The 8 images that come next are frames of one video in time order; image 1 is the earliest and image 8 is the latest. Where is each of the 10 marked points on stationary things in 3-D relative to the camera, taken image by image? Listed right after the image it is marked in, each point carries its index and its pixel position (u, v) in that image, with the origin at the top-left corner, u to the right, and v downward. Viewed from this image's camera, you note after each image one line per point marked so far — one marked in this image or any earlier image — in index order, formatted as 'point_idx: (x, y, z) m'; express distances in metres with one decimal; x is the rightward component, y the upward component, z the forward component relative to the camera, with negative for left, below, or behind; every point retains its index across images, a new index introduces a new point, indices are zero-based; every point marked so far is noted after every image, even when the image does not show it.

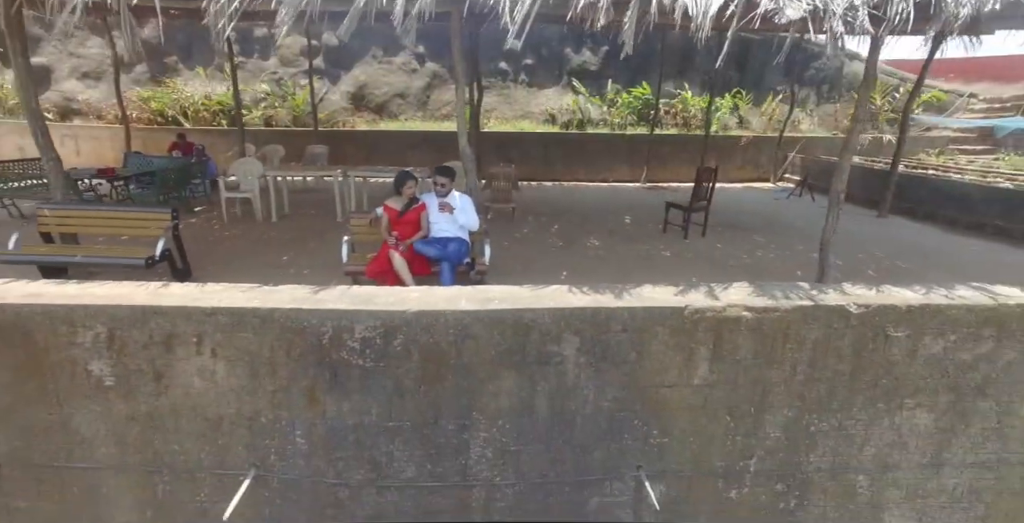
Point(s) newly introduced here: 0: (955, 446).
0: (+2.8, -1.2, +3.0) m
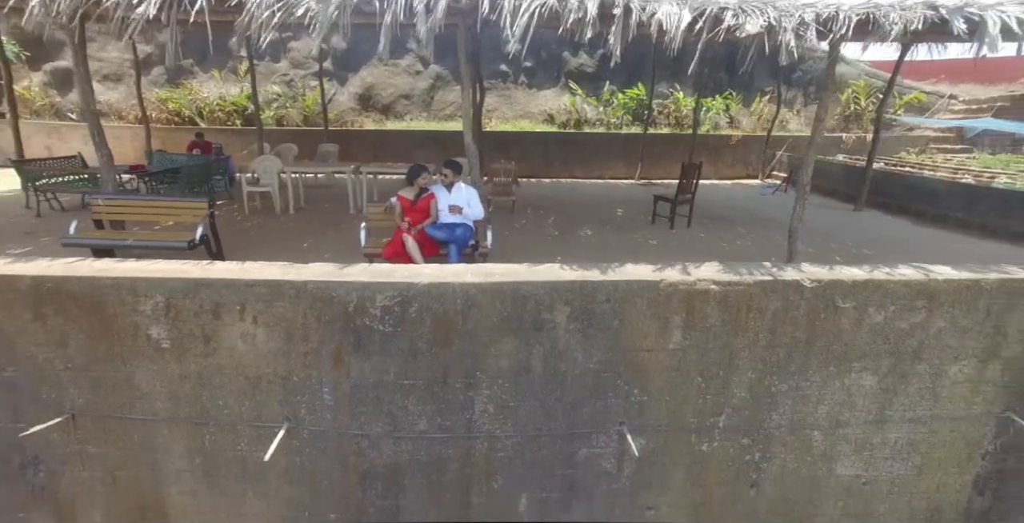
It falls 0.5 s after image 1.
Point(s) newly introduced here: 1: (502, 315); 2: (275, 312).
0: (+2.8, -1.0, +3.4) m
1: (-0.1, -0.3, +3.0) m
2: (-1.5, -0.3, +3.0) m
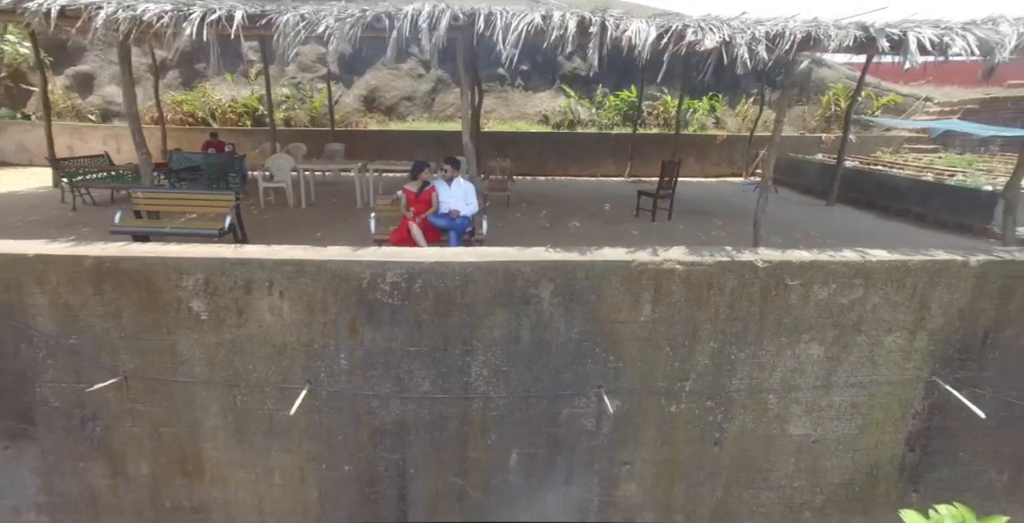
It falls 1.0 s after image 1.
0: (+2.7, -0.9, +3.9) m
1: (-0.1, -0.2, +3.5) m
2: (-1.6, -0.2, +3.5) m
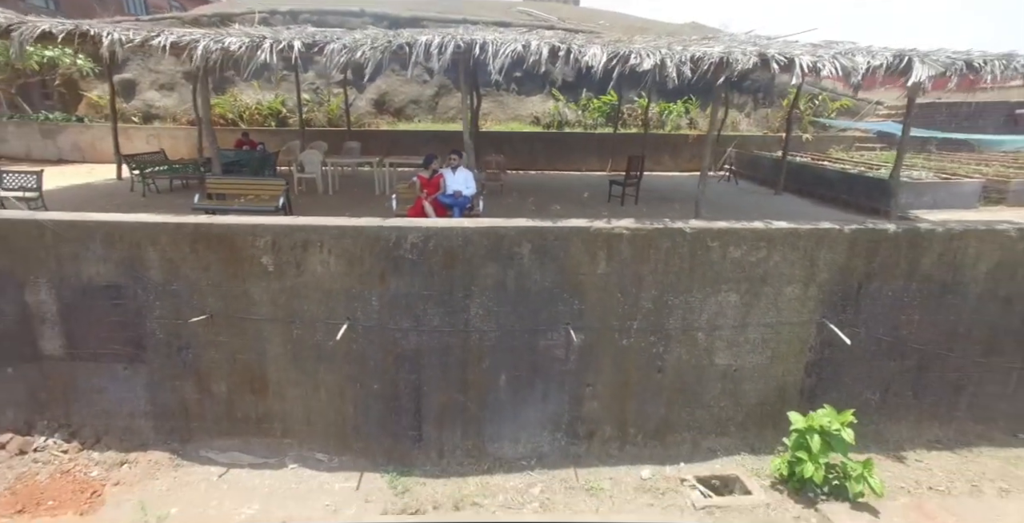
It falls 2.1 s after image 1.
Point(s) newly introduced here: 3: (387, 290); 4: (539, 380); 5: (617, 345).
0: (+2.6, -0.6, +5.1) m
1: (-0.2, +0.1, +4.7) m
2: (-1.7, +0.1, +4.7) m
3: (-1.3, -0.3, +4.8) m
4: (+0.3, -1.3, +5.1) m
5: (+1.1, -0.9, +5.1) m
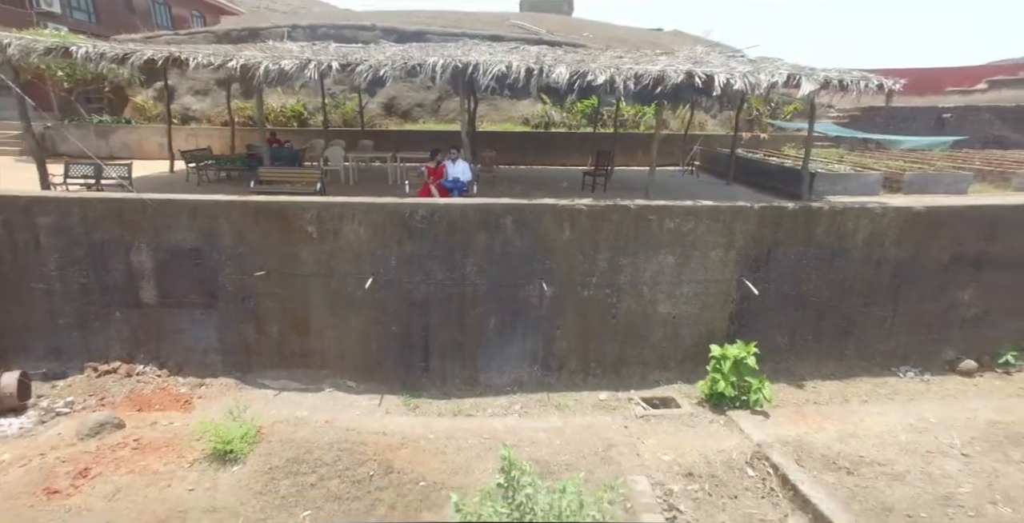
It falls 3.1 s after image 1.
0: (+2.4, -0.2, +6.6) m
1: (-0.4, +0.5, +6.2) m
2: (-1.9, +0.6, +6.2) m
3: (-1.5, +0.1, +6.3) m
4: (+0.1, -0.9, +6.6) m
5: (+0.9, -0.5, +6.6) m
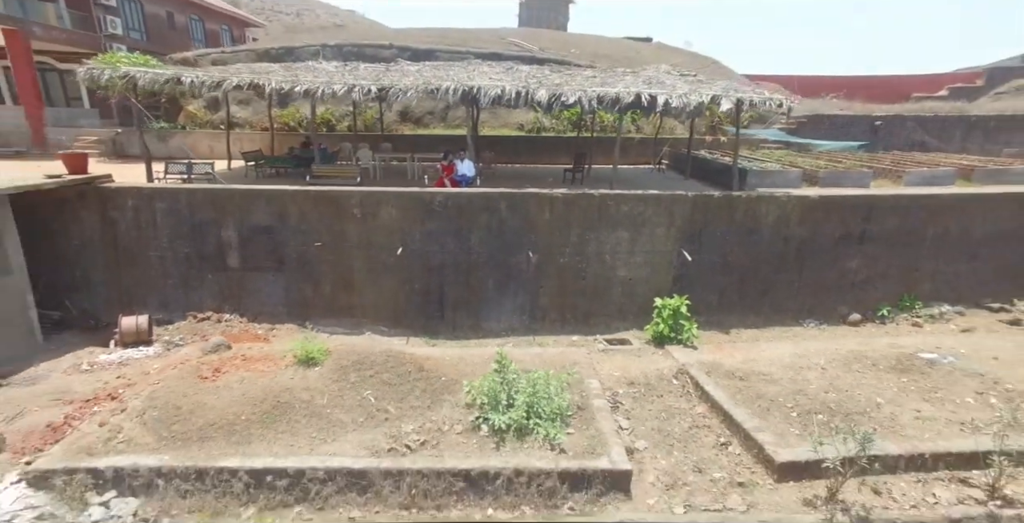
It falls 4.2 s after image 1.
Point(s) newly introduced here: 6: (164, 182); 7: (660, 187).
0: (+2.3, +0.3, +8.7) m
1: (-0.5, +1.0, +8.4) m
2: (-2.0, +1.0, +8.3) m
3: (-1.6, +0.6, +8.4) m
4: (0.0, -0.4, +8.7) m
5: (+0.8, 0.0, +8.7) m
6: (-6.6, +1.5, +9.0) m
7: (+3.4, +1.7, +10.7) m
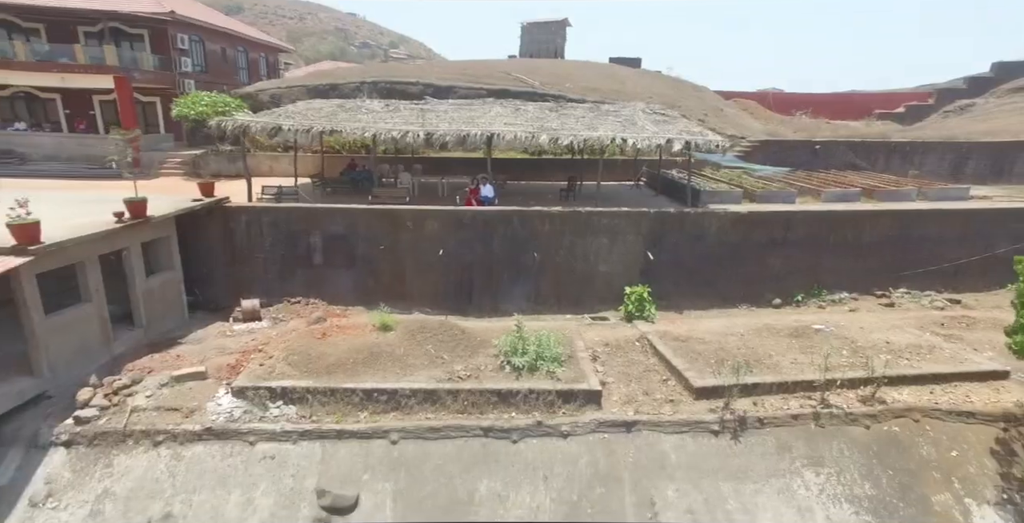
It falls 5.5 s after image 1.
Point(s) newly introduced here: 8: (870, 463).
0: (+2.6, +0.3, +11.8) m
1: (-0.3, +1.0, +11.4) m
2: (-1.7, +1.0, +11.4) m
3: (-1.3, +0.6, +11.5) m
4: (+0.2, -0.4, +11.8) m
5: (+1.1, 0.0, +11.8) m
6: (-6.4, +1.6, +12.1) m
7: (+3.6, +1.7, +13.8) m
8: (+5.6, -3.2, +7.4) m
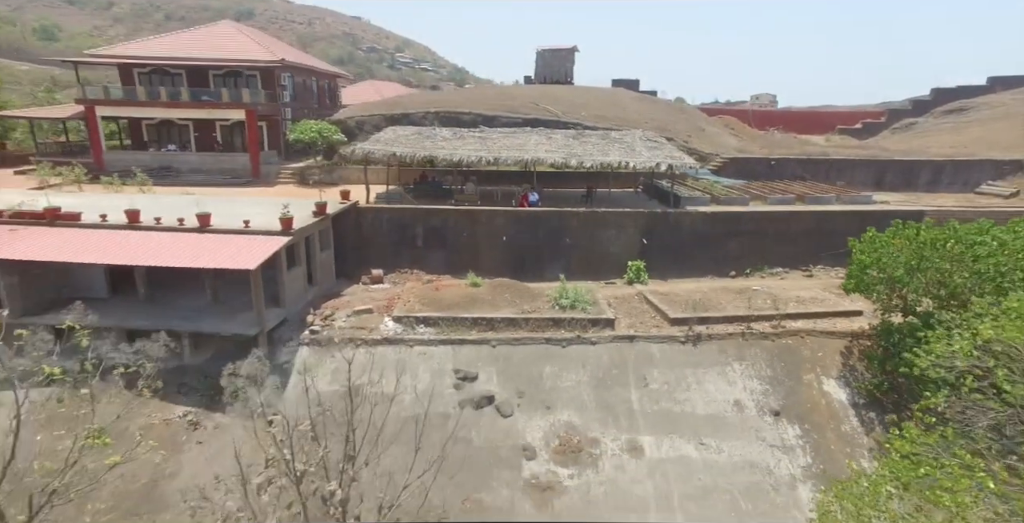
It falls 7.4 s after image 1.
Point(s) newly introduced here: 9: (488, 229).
0: (+3.9, +0.9, +17.1) m
1: (+1.1, +1.6, +16.8) m
2: (-0.4, +1.6, +16.7) m
3: (0.0, +1.2, +16.8) m
4: (+1.6, +0.2, +17.1) m
5: (+2.4, +0.6, +17.1) m
6: (-5.0, +2.1, +17.4) m
7: (+5.0, +2.3, +19.2) m
8: (+7.0, -2.6, +12.8) m
9: (-0.9, +1.1, +16.8) m
